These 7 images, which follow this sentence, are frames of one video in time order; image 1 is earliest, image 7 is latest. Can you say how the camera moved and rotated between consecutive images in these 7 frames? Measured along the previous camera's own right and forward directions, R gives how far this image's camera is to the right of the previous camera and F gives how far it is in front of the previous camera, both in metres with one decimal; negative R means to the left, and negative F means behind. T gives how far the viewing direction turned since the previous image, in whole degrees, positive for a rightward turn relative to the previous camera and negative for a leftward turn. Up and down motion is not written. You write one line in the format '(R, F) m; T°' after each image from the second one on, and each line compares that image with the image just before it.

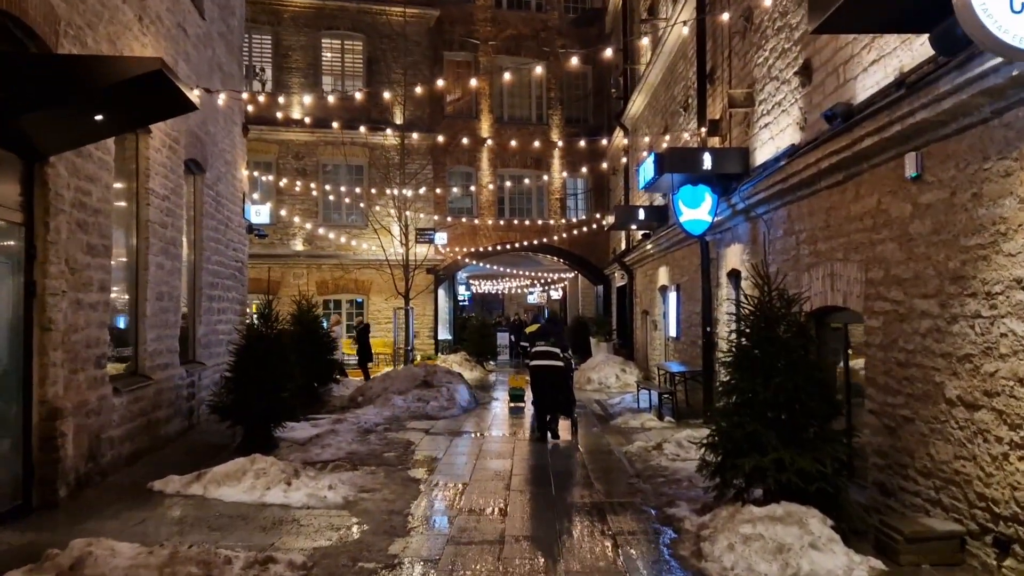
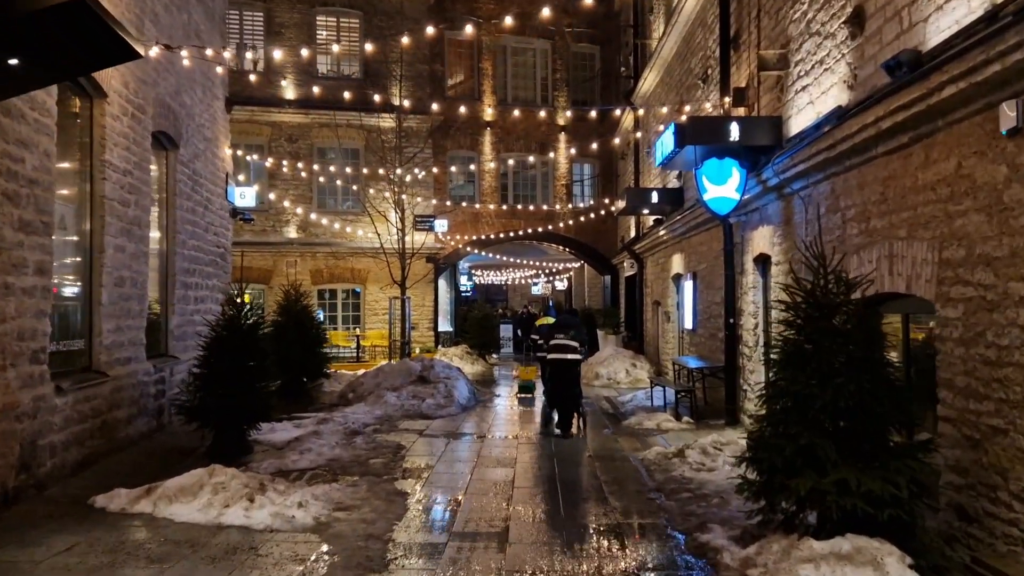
(0.0, +1.0) m; 0°
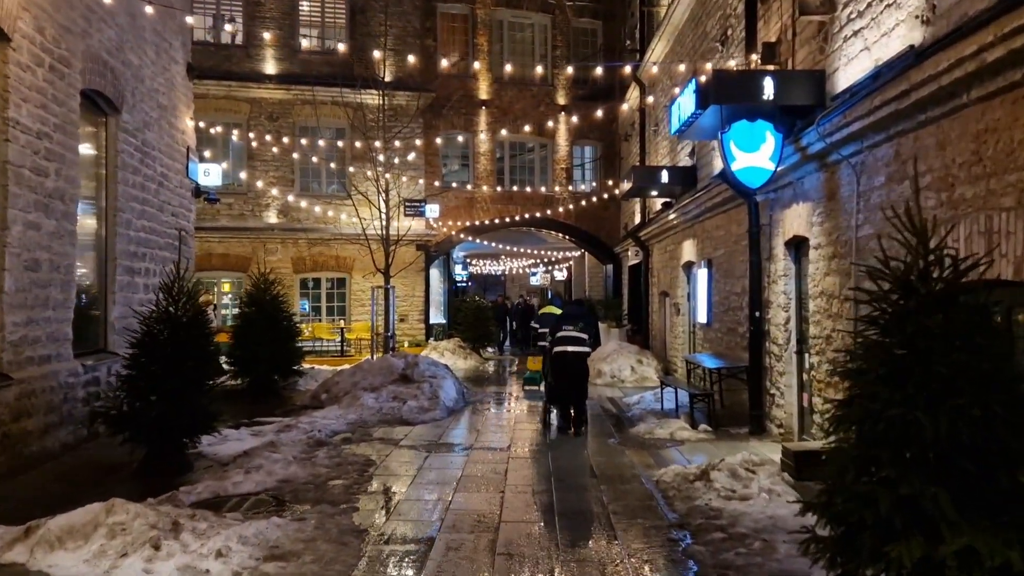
(+0.1, +1.3) m; 0°
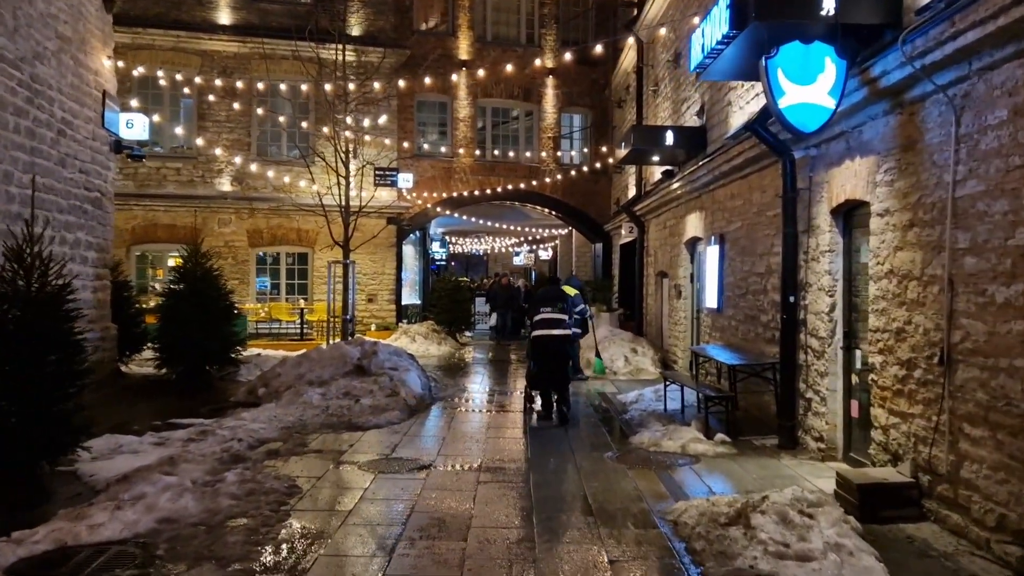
(+0.1, +1.7) m; +1°
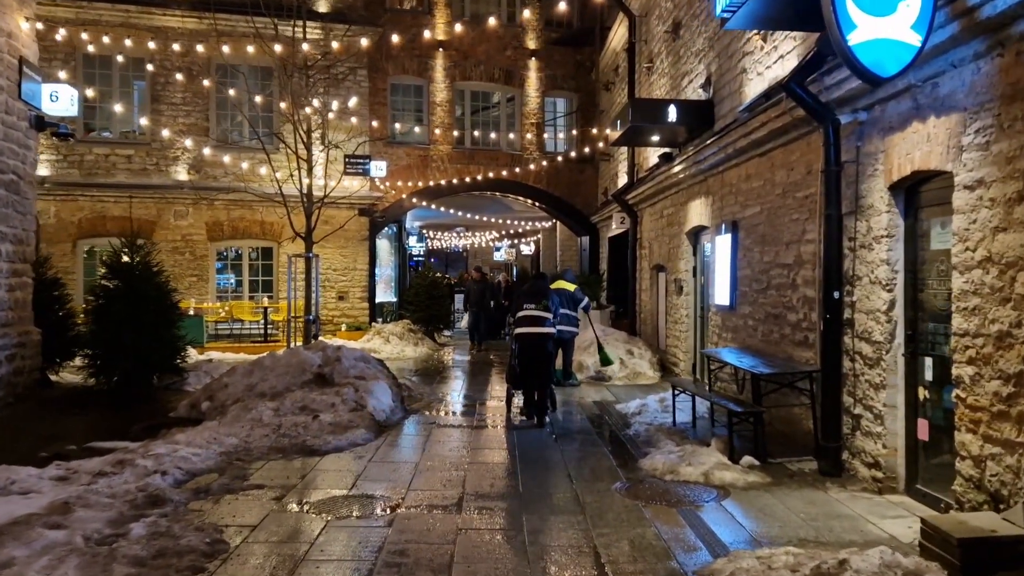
(0.0, +1.2) m; +1°
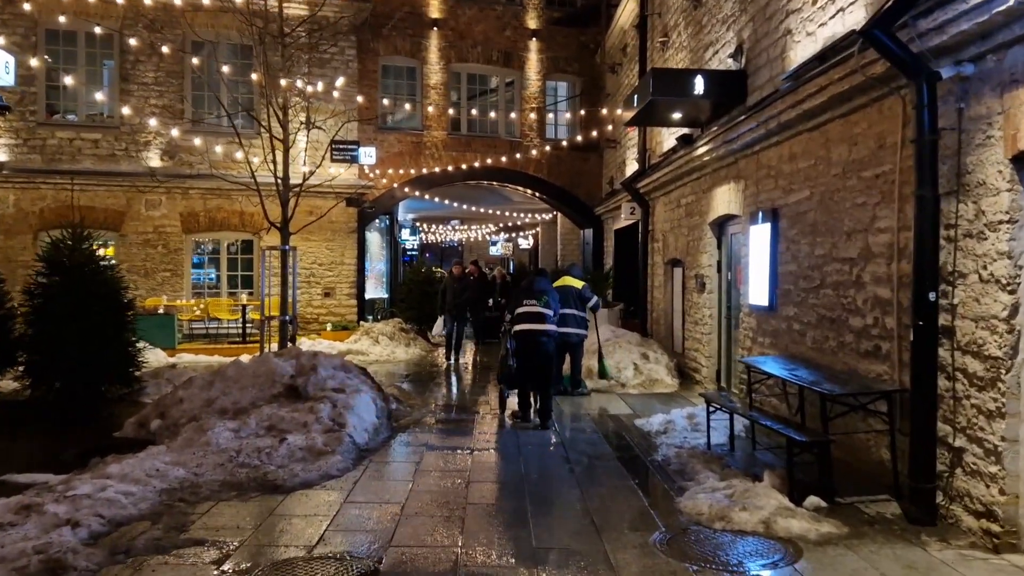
(-0.1, +1.1) m; 0°
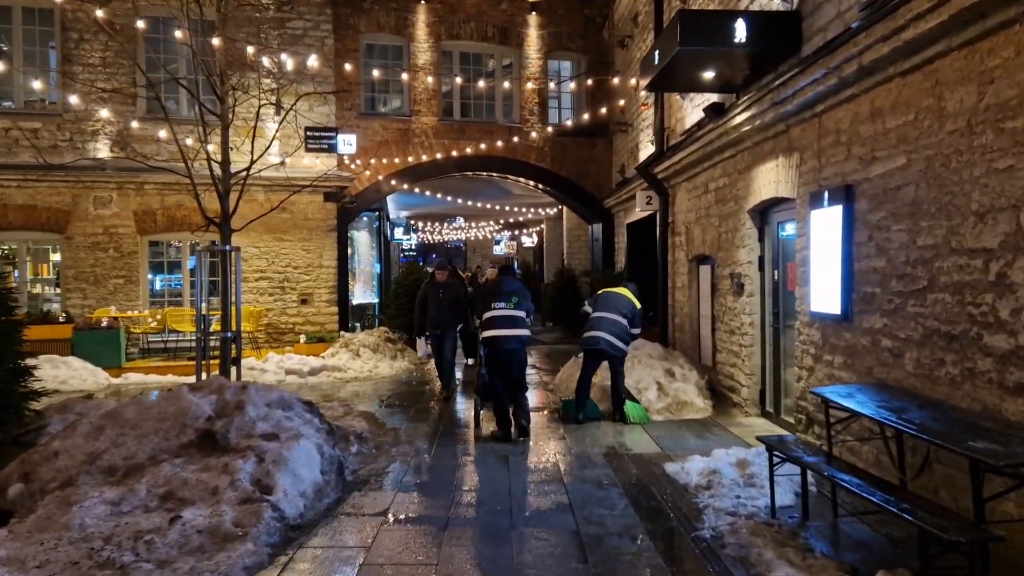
(+0.1, +1.7) m; 0°
